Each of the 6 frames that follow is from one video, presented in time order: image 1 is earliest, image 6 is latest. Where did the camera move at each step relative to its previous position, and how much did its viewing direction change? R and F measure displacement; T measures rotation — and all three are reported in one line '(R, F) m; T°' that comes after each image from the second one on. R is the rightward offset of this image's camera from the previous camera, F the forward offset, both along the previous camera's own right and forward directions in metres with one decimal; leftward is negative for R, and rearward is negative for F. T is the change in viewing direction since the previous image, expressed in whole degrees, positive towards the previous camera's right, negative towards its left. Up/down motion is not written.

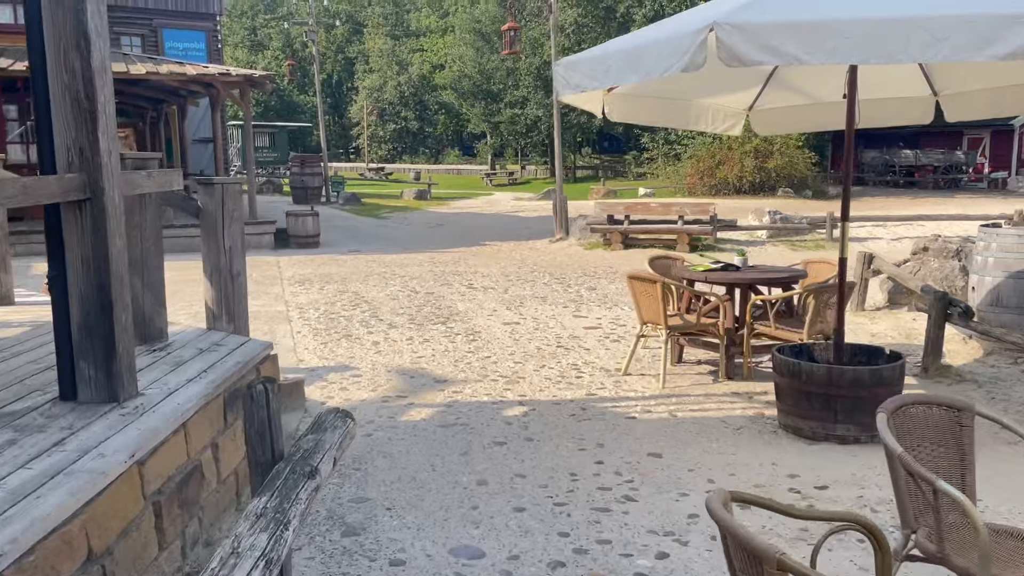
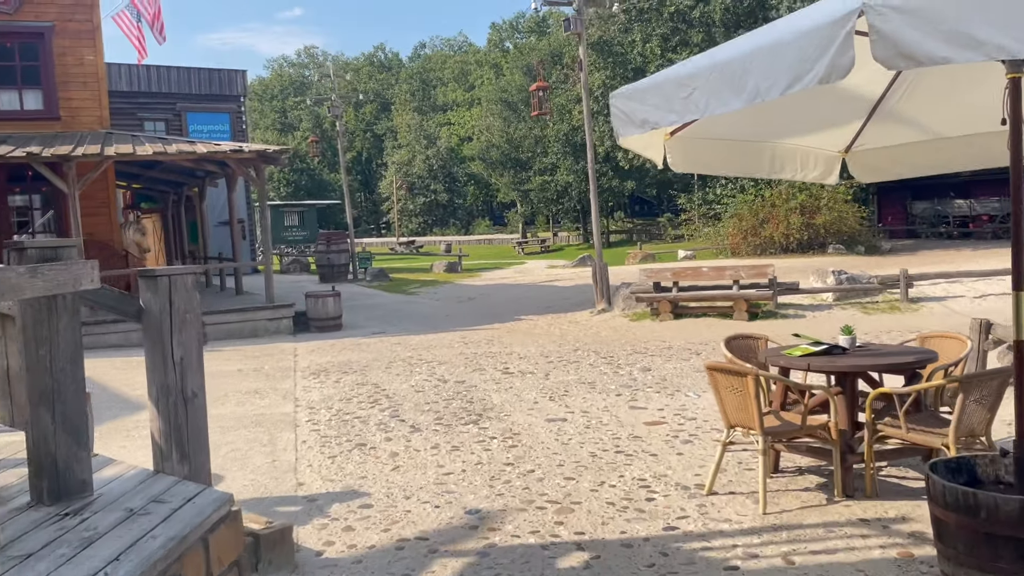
(-0.1, +1.2) m; -2°
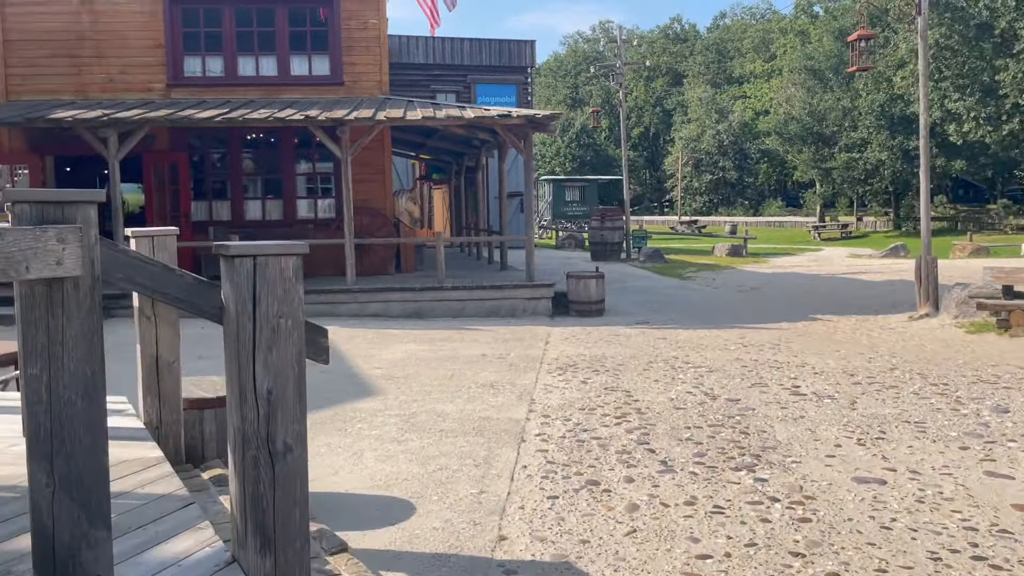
(-0.1, +1.5) m; -19°
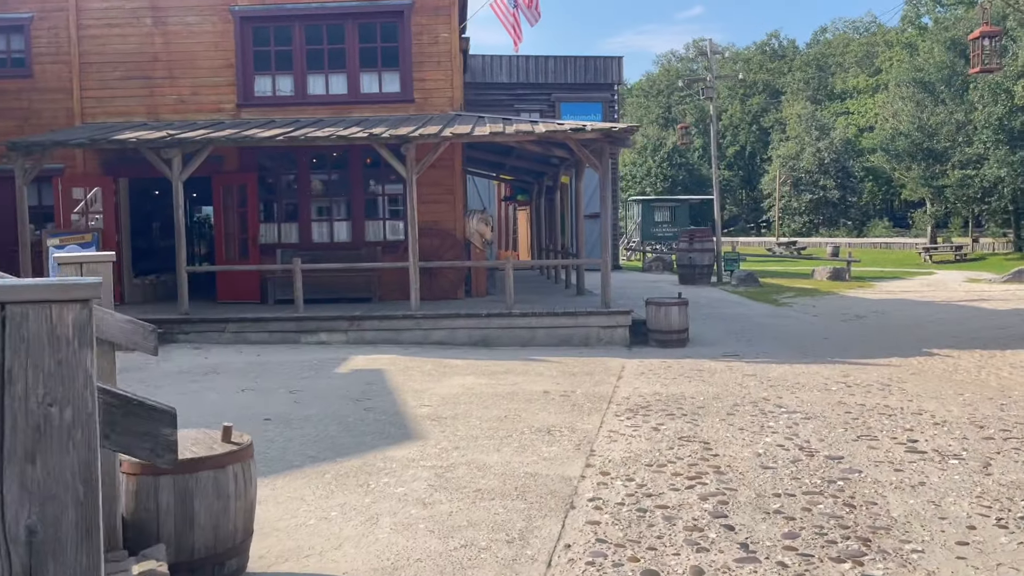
(+0.2, +0.9) m; -6°
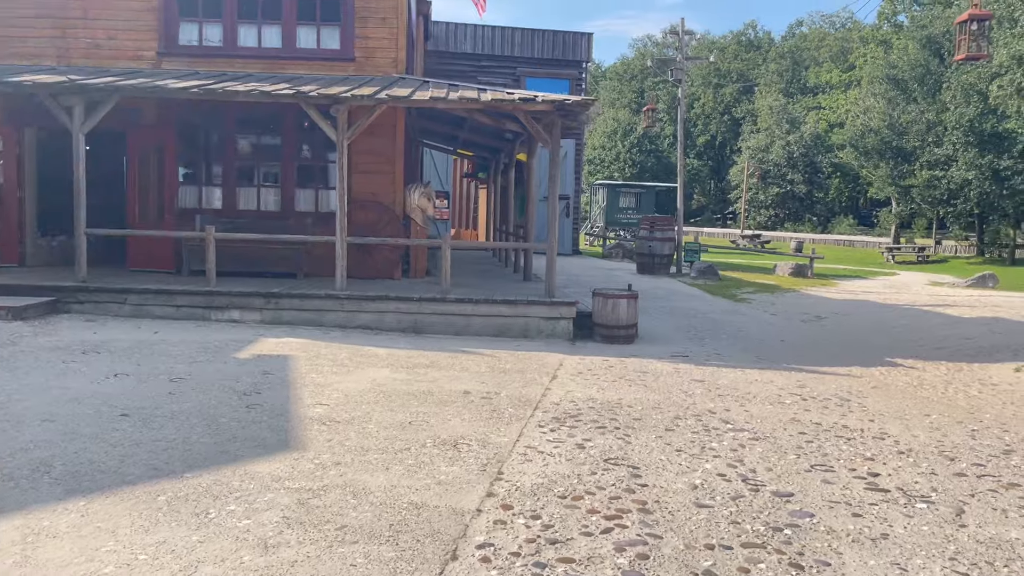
(+0.4, +0.9) m; +2°
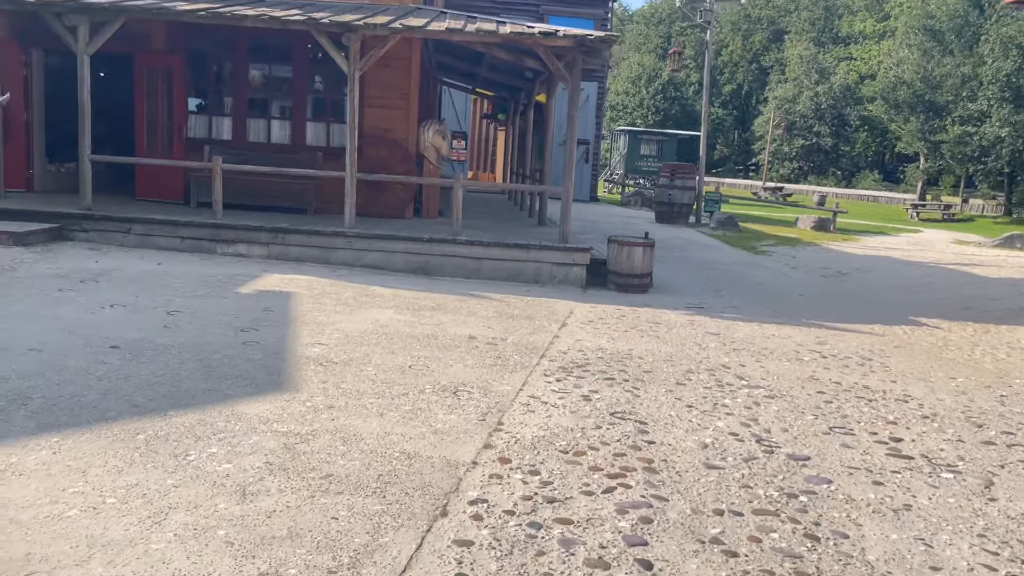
(+0.1, +0.3) m; -1°
